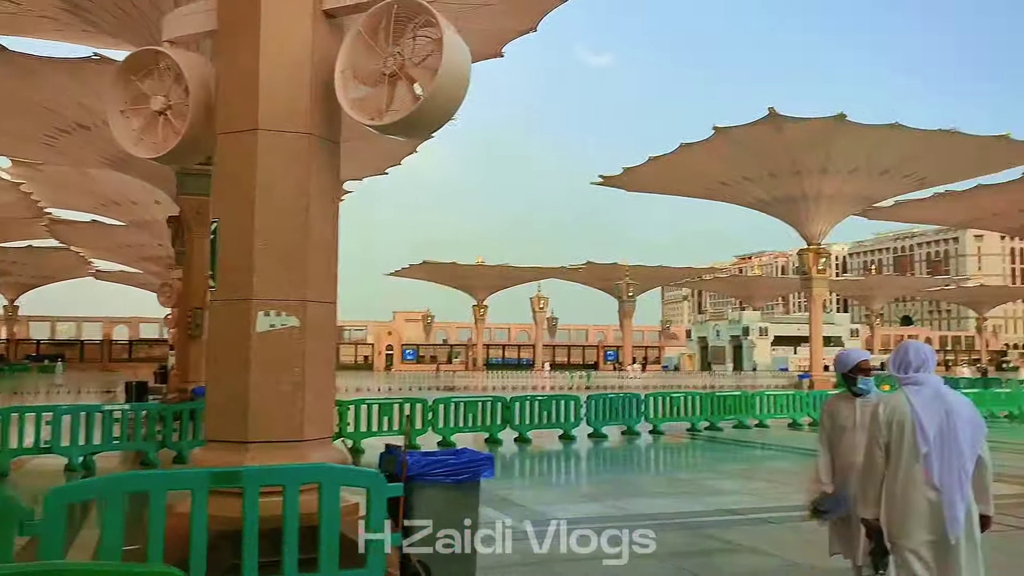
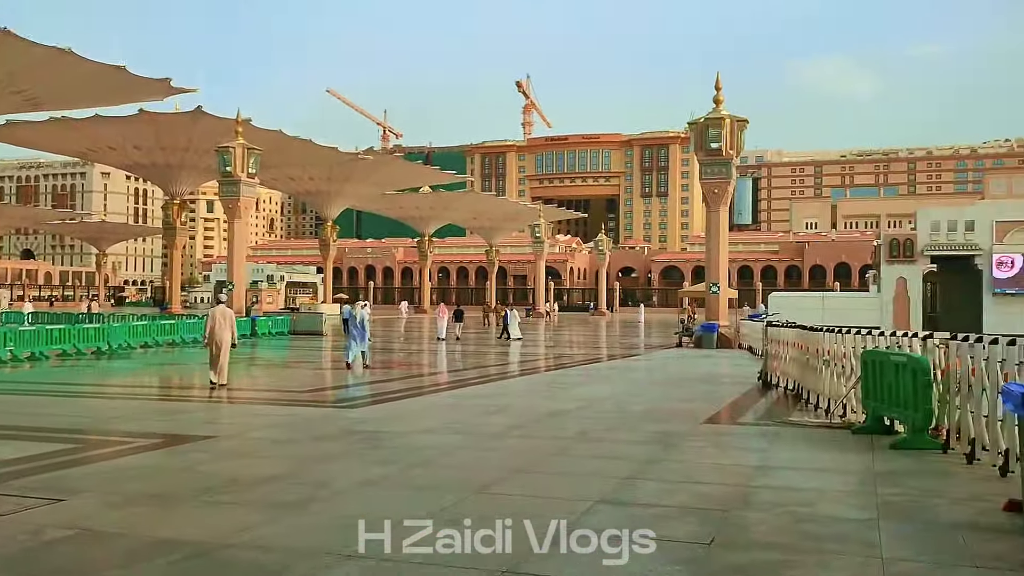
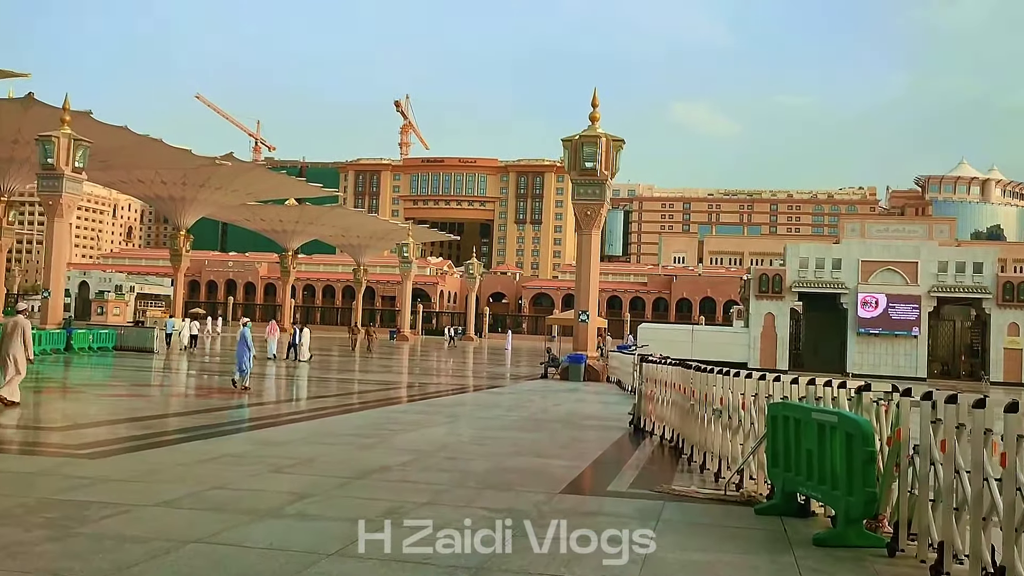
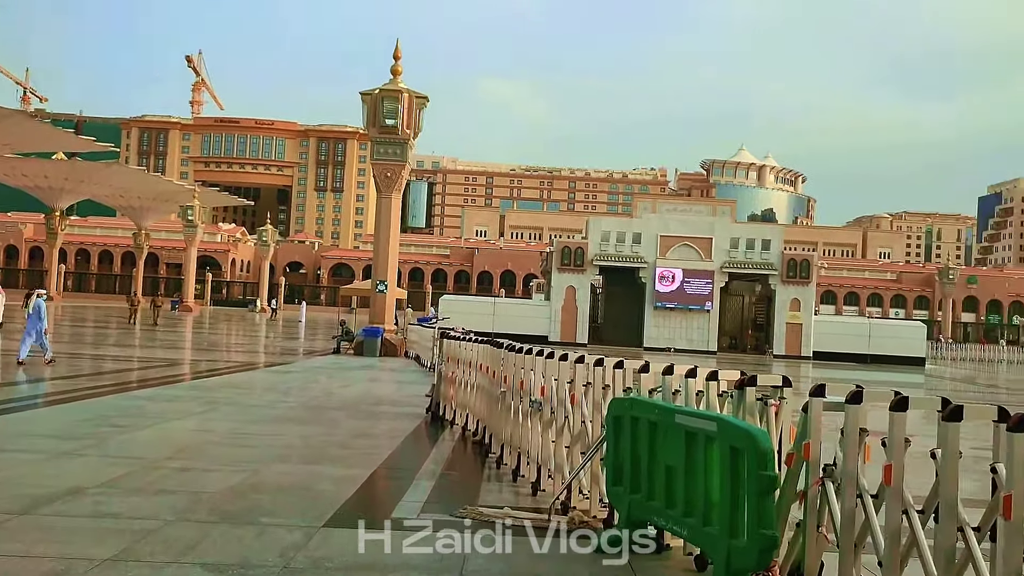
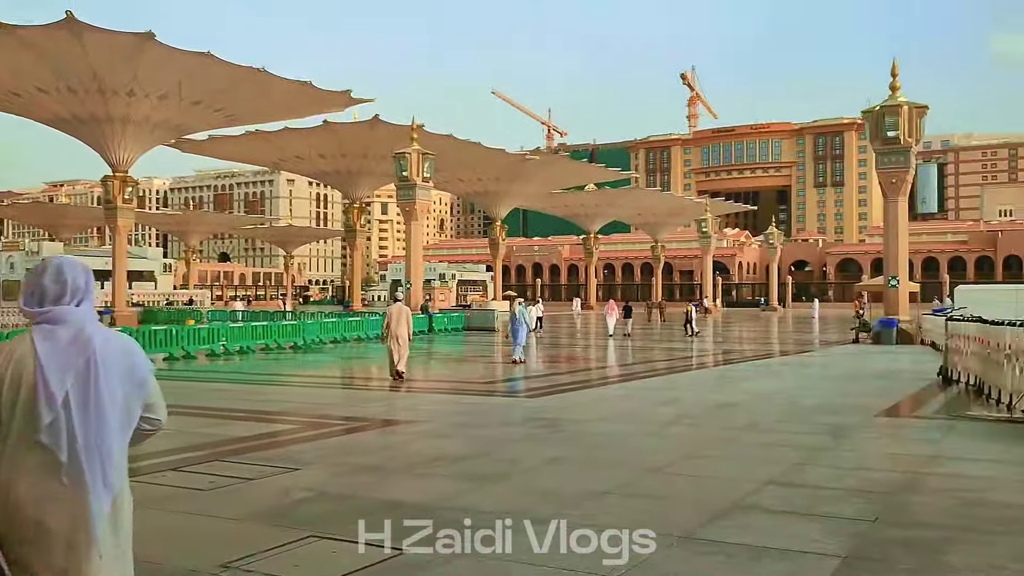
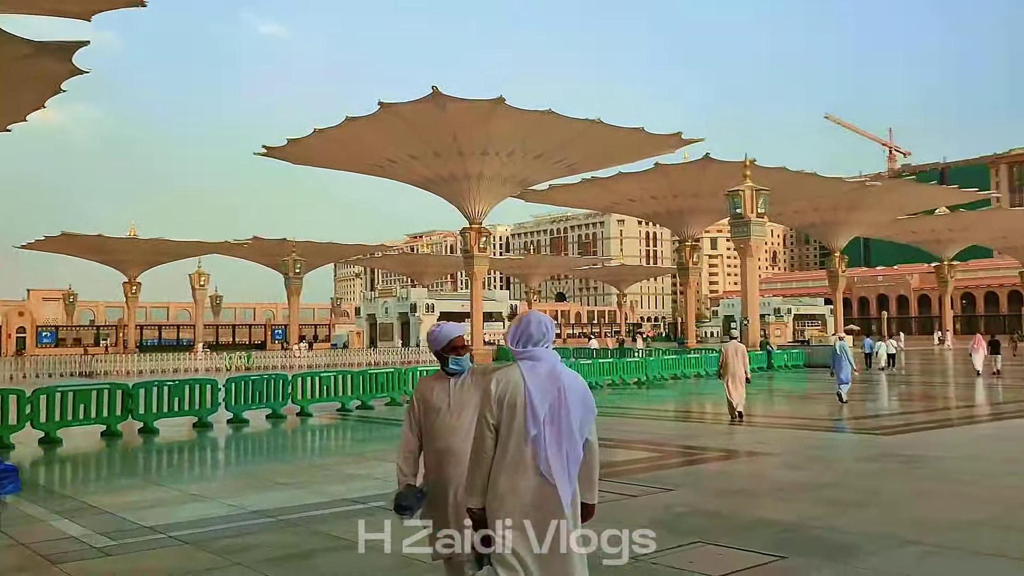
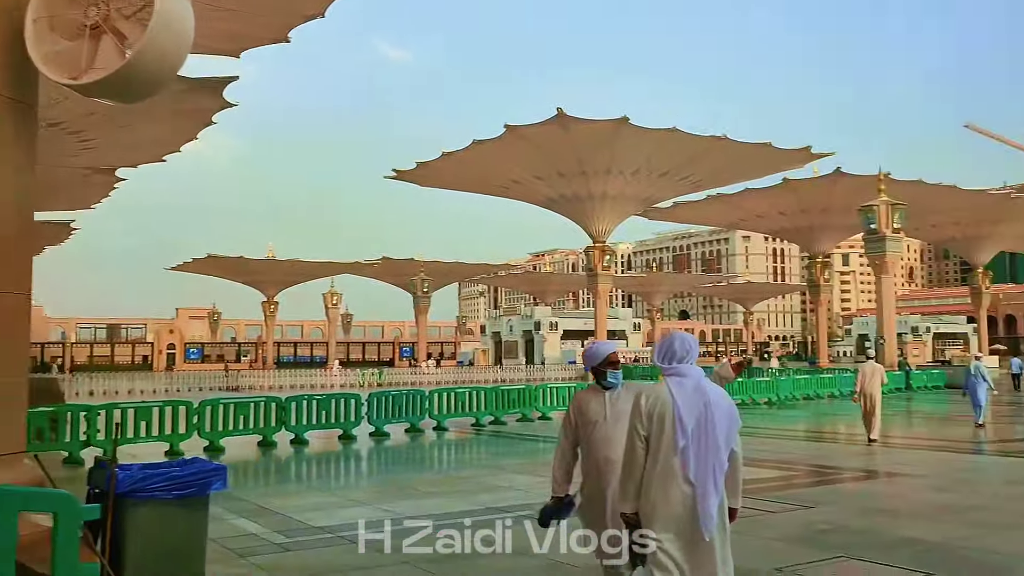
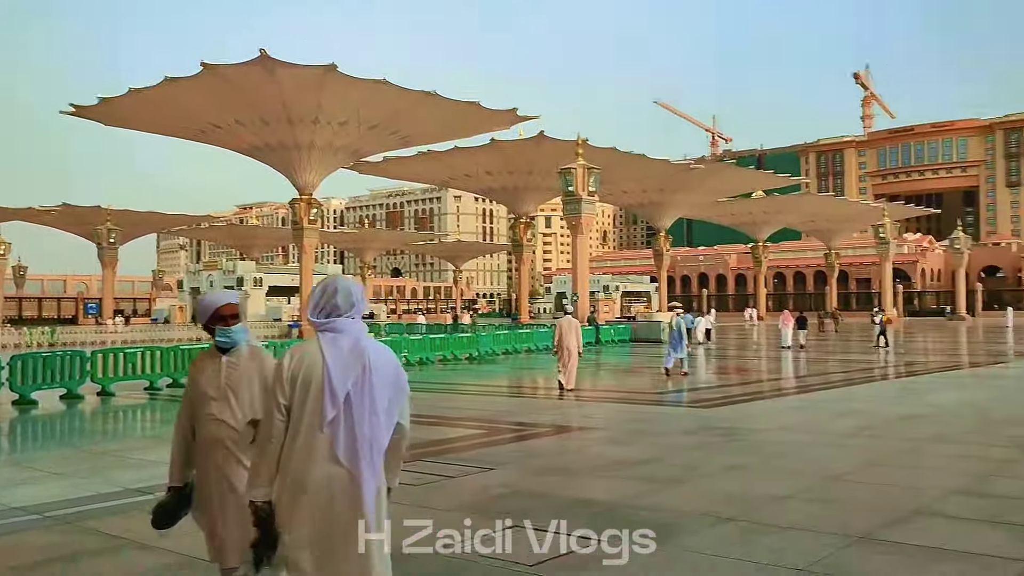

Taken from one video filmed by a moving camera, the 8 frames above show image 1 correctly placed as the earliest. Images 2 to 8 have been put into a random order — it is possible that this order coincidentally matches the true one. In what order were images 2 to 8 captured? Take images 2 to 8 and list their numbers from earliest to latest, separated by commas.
7, 6, 8, 5, 2, 3, 4
